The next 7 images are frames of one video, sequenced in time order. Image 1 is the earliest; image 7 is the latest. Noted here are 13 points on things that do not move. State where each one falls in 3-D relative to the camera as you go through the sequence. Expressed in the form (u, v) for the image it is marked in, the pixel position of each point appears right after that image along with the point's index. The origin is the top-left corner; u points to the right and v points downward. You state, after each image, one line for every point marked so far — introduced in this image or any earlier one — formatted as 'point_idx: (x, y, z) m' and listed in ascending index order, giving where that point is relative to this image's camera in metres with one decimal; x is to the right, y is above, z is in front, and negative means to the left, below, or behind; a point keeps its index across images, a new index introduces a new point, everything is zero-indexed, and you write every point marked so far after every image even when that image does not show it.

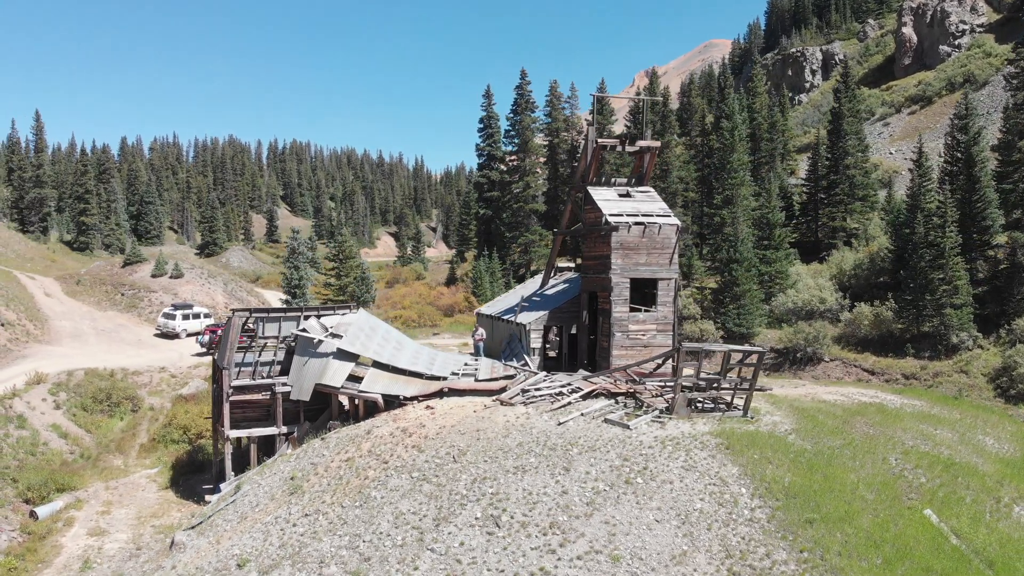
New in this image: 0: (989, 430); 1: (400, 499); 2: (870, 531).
0: (+16.0, -4.7, +19.0) m
1: (-2.7, -5.0, +13.7) m
2: (+7.2, -4.9, +11.5) m
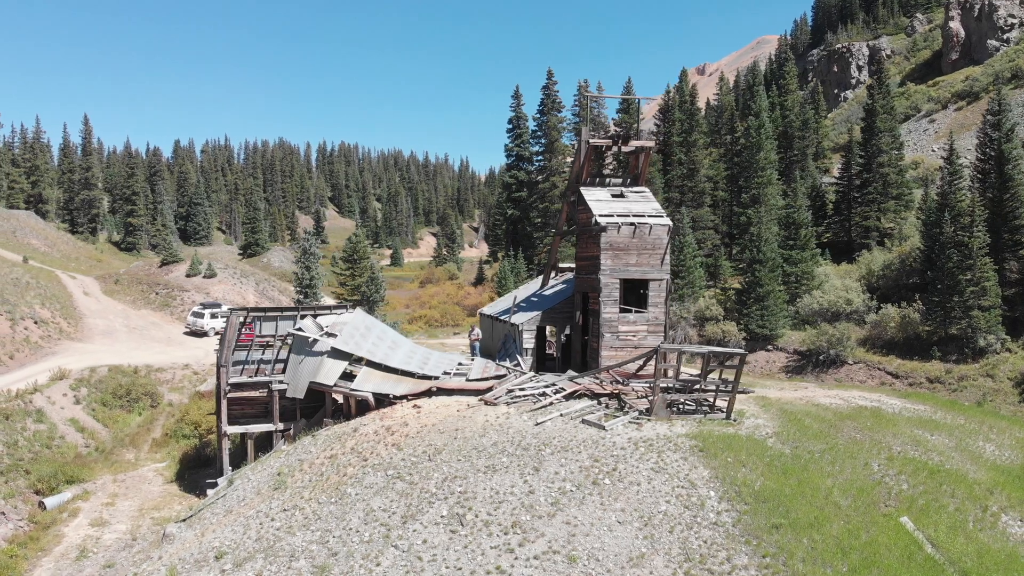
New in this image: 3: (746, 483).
0: (+15.5, -4.7, +18.4) m
1: (-3.3, -5.0, +13.8) m
2: (+6.4, -4.9, +11.2) m
3: (+5.1, -4.2, +12.6) m
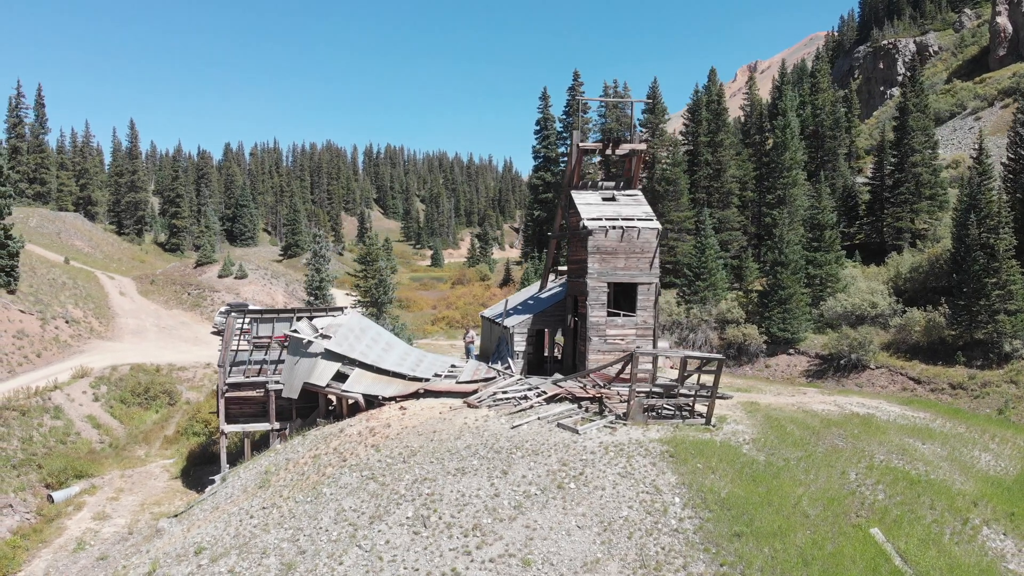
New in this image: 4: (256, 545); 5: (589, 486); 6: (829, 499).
0: (+15.0, -4.9, +17.8) m
1: (-4.1, -5.1, +14.0) m
2: (+5.5, -5.0, +11.0) m
3: (+4.3, -4.3, +12.4) m
4: (-6.0, -6.0, +13.5) m
5: (+1.7, -4.3, +12.6) m
6: (+6.9, -4.6, +12.5) m
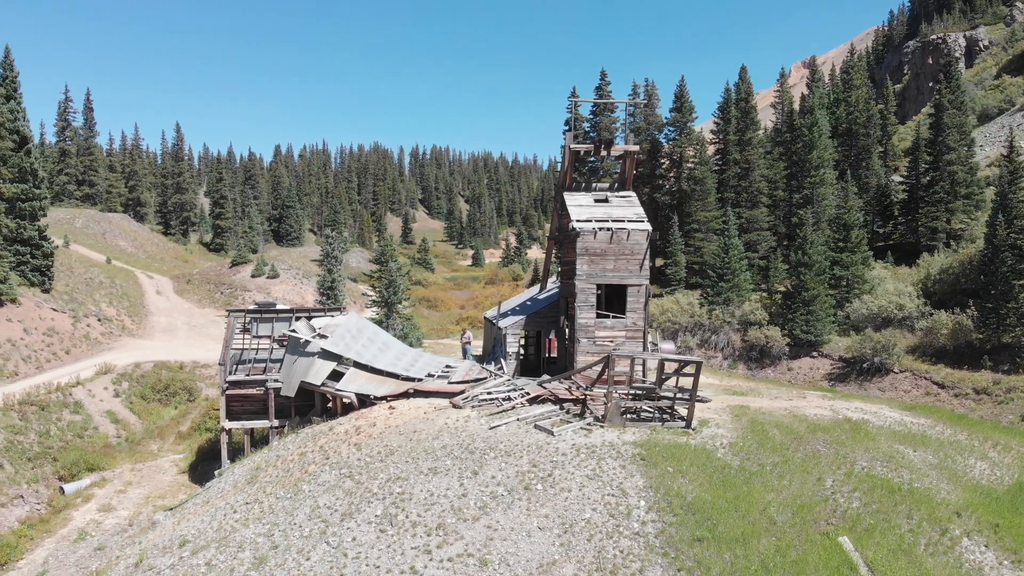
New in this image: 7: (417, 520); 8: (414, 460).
0: (+14.5, -5.0, +17.2) m
1: (-4.7, -5.1, +14.3) m
2: (+4.7, -5.0, +10.9) m
3: (+3.6, -4.4, +12.3) m
4: (-6.7, -6.0, +13.9) m
5: (+1.0, -4.4, +12.7) m
6: (+6.1, -4.6, +12.3) m
7: (-2.0, -4.9, +12.3) m
8: (-2.5, -4.3, +14.5) m
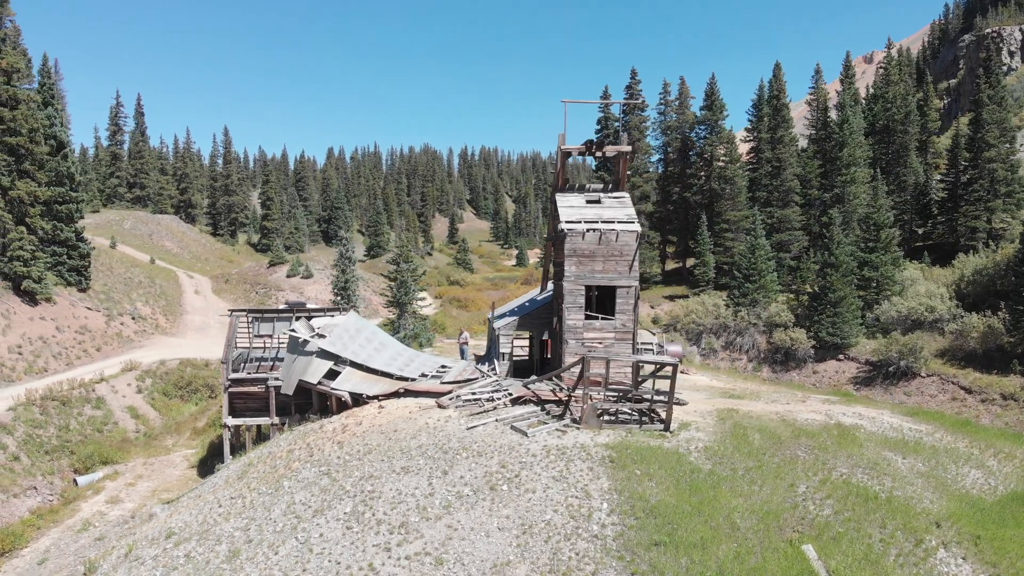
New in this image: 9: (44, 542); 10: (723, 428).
0: (+13.9, -5.1, +16.6) m
1: (-5.4, -5.1, +14.6) m
2: (+3.9, -5.1, +10.7) m
3: (+2.8, -4.4, +12.2) m
4: (-7.4, -6.1, +14.3) m
5: (+0.2, -4.4, +12.7) m
6: (+5.3, -4.7, +12.1) m
7: (-2.8, -5.0, +12.5) m
8: (-3.1, -4.4, +14.8) m
9: (-15.0, -8.2, +18.5) m
10: (+5.9, -3.9, +16.1) m
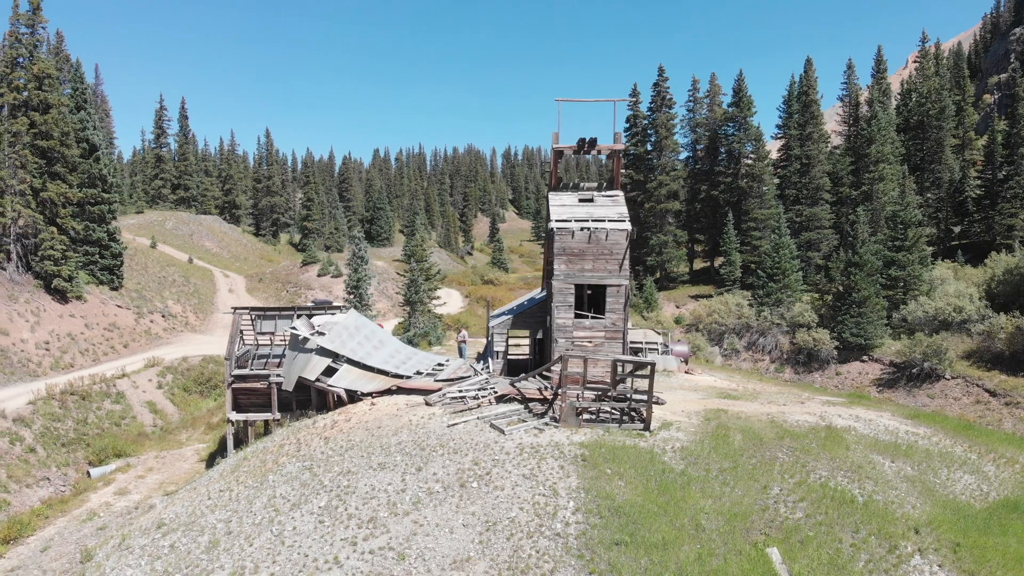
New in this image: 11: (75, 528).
0: (+13.4, -5.0, +16.0) m
1: (-6.0, -5.1, +15.0) m
2: (+3.1, -5.1, +10.7) m
3: (+2.1, -4.4, +12.2) m
4: (-8.0, -6.0, +14.7) m
5: (-0.5, -4.4, +12.8) m
6: (+4.6, -4.7, +11.9) m
7: (-3.5, -4.9, +12.7) m
8: (-3.7, -4.3, +15.0) m
9: (-15.4, -8.1, +19.2) m
10: (+5.4, -3.9, +16.0) m
11: (-14.6, -8.0, +19.2) m
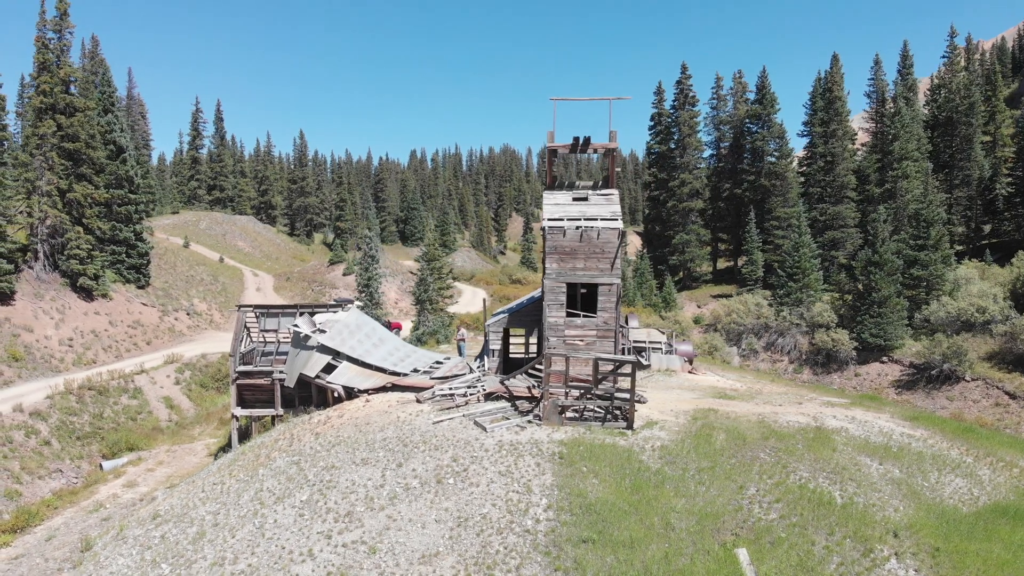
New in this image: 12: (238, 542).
0: (+13.0, -5.0, +15.7) m
1: (-6.4, -5.1, +15.3) m
2: (+2.5, -5.1, +10.7) m
3: (+1.5, -4.4, +12.3) m
4: (-8.5, -6.0, +15.2) m
5: (-1.0, -4.4, +13.0) m
6: (+4.0, -4.7, +11.9) m
7: (-4.0, -4.9, +13.0) m
8: (-4.2, -4.3, +15.3) m
9: (-15.7, -8.1, +20.0) m
10: (+4.9, -3.9, +15.9) m
11: (-14.9, -8.0, +19.9) m
12: (-6.0, -5.6, +12.7) m
